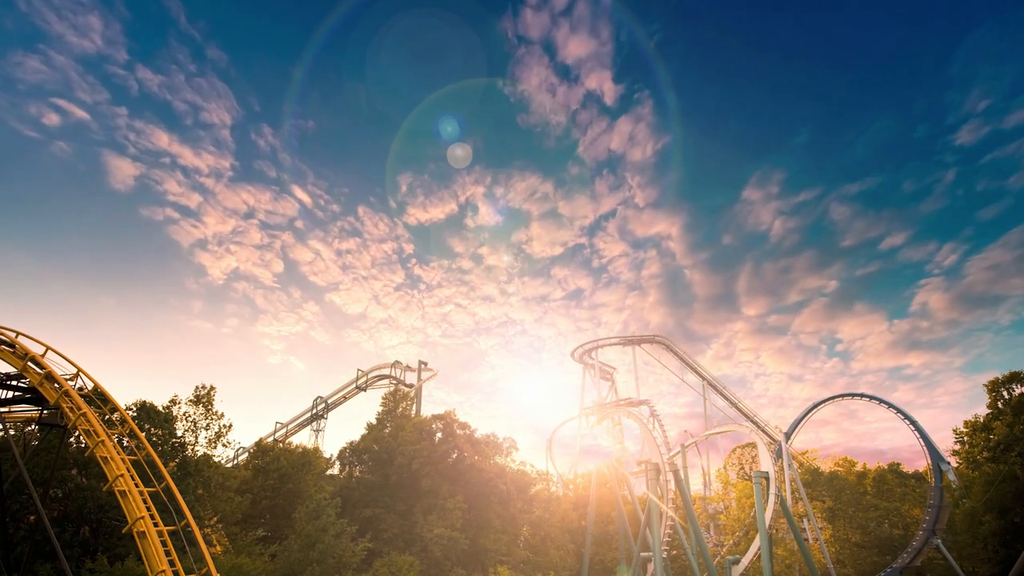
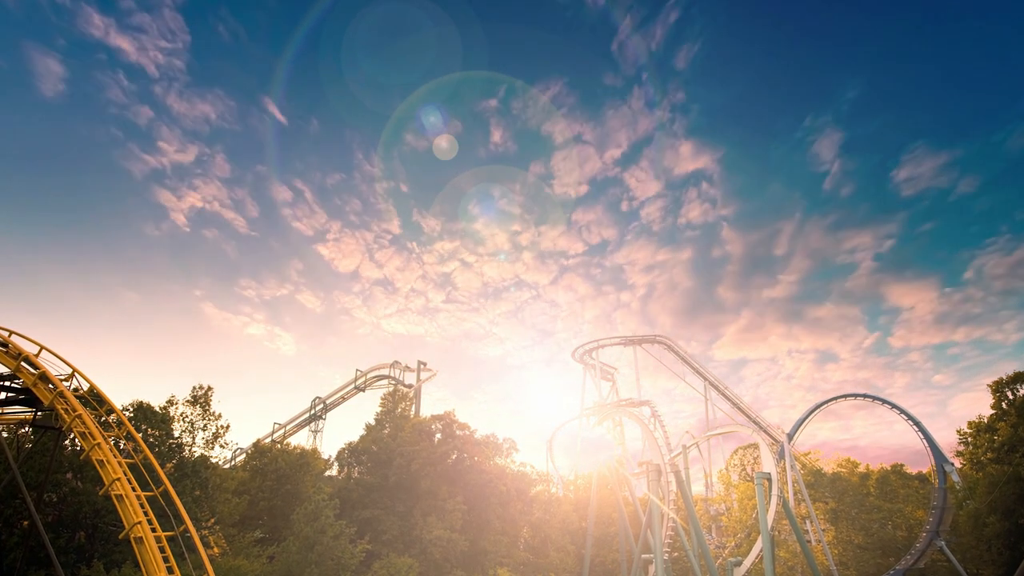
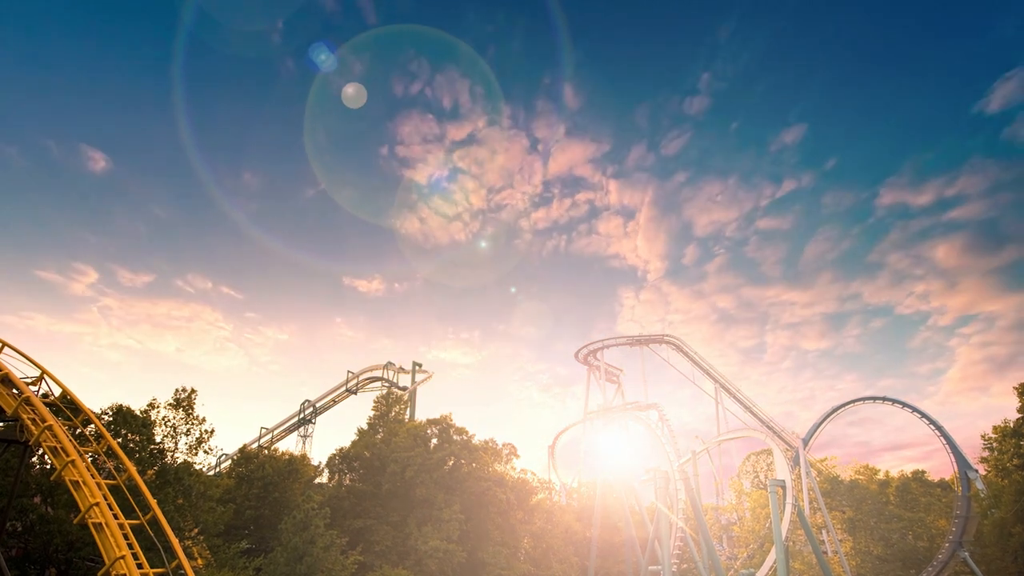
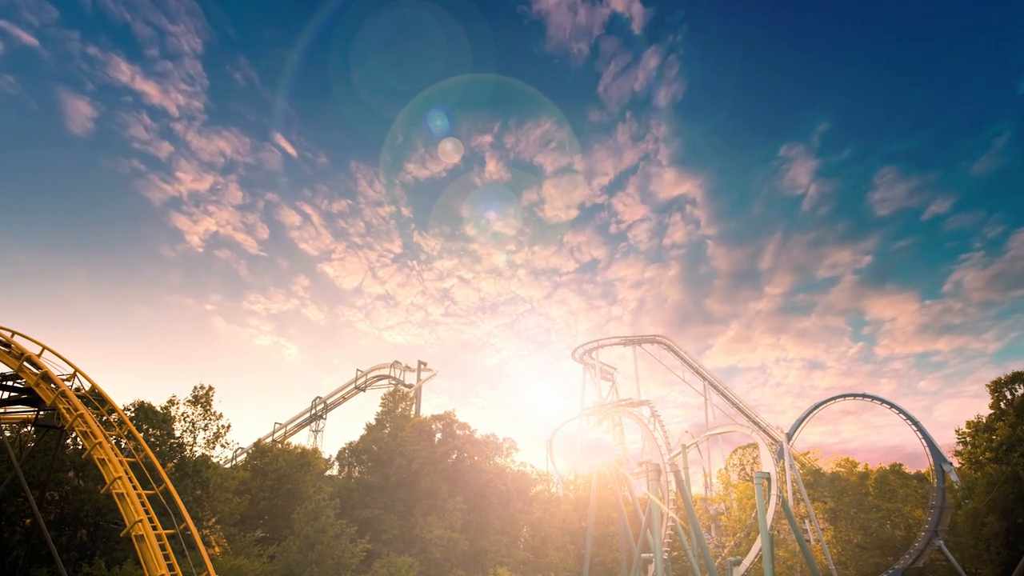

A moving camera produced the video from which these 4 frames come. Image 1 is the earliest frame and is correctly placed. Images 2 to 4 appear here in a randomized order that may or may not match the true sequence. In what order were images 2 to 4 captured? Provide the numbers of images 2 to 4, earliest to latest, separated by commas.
4, 2, 3
